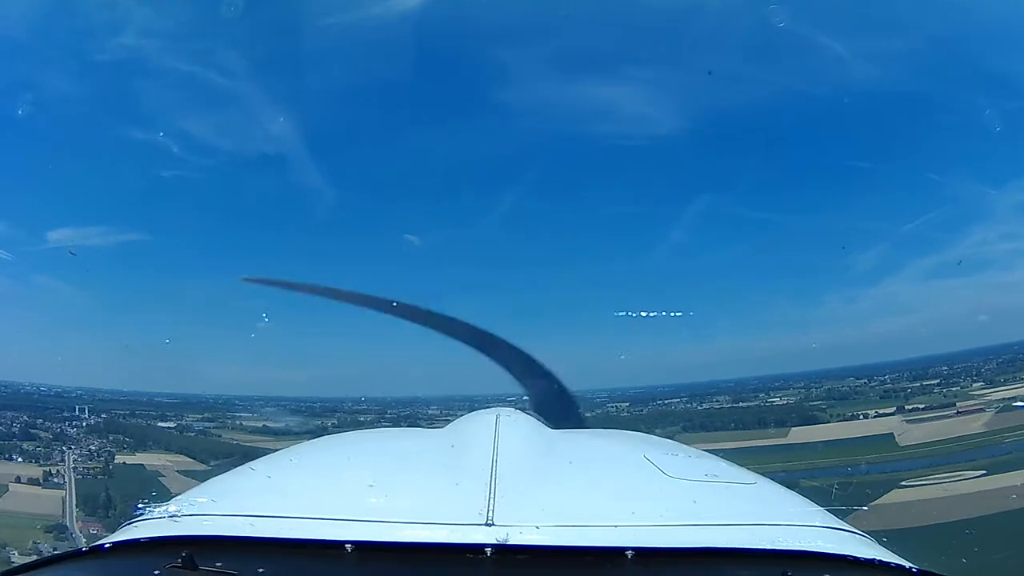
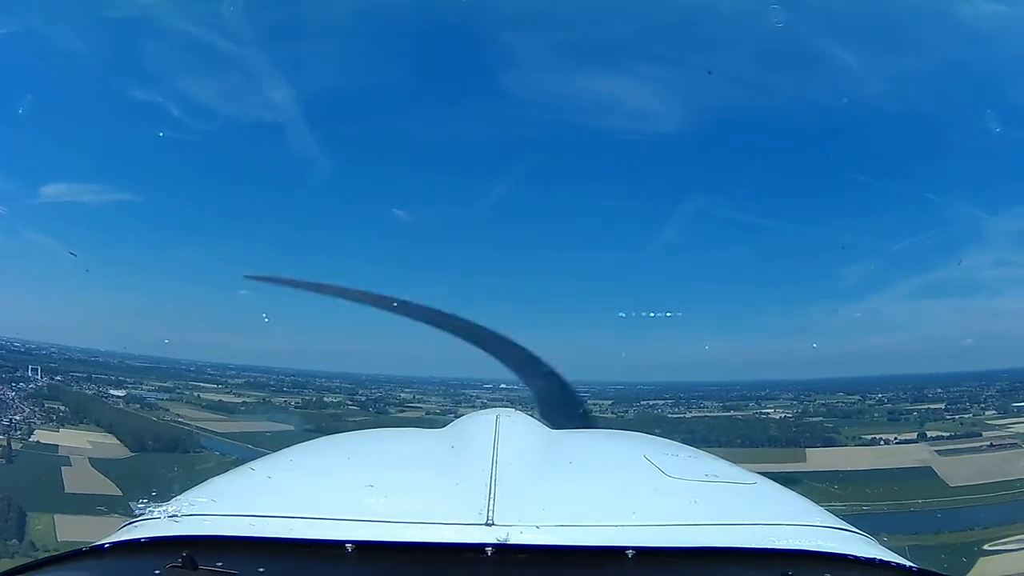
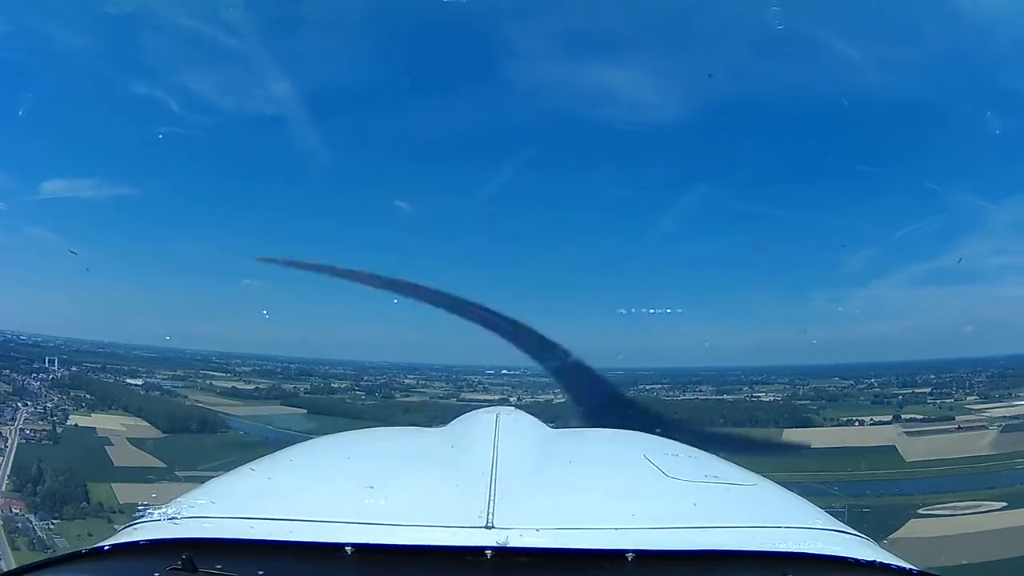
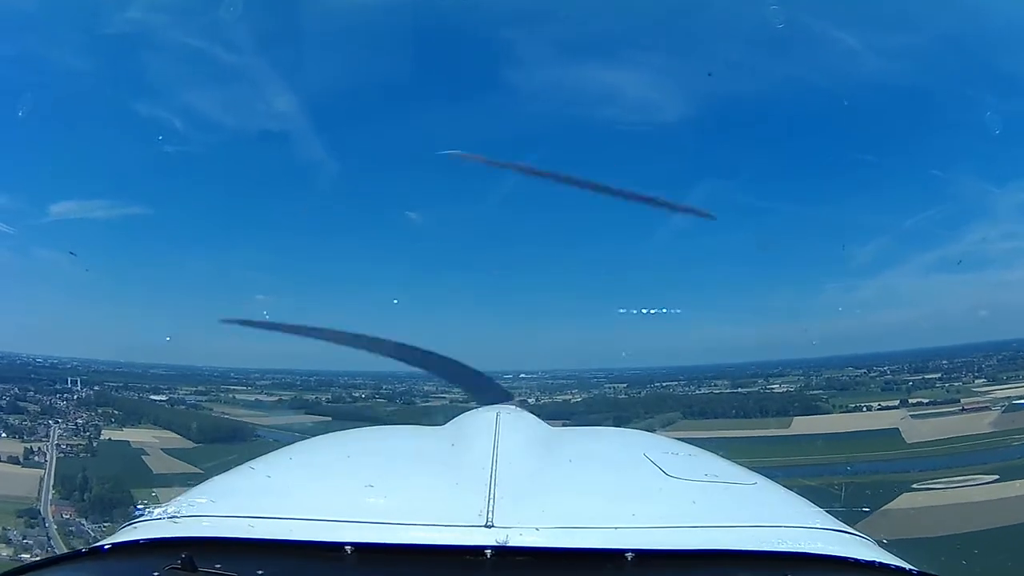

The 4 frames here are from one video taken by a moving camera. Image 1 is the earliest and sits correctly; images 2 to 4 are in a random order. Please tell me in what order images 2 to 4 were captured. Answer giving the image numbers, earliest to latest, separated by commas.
4, 3, 2
